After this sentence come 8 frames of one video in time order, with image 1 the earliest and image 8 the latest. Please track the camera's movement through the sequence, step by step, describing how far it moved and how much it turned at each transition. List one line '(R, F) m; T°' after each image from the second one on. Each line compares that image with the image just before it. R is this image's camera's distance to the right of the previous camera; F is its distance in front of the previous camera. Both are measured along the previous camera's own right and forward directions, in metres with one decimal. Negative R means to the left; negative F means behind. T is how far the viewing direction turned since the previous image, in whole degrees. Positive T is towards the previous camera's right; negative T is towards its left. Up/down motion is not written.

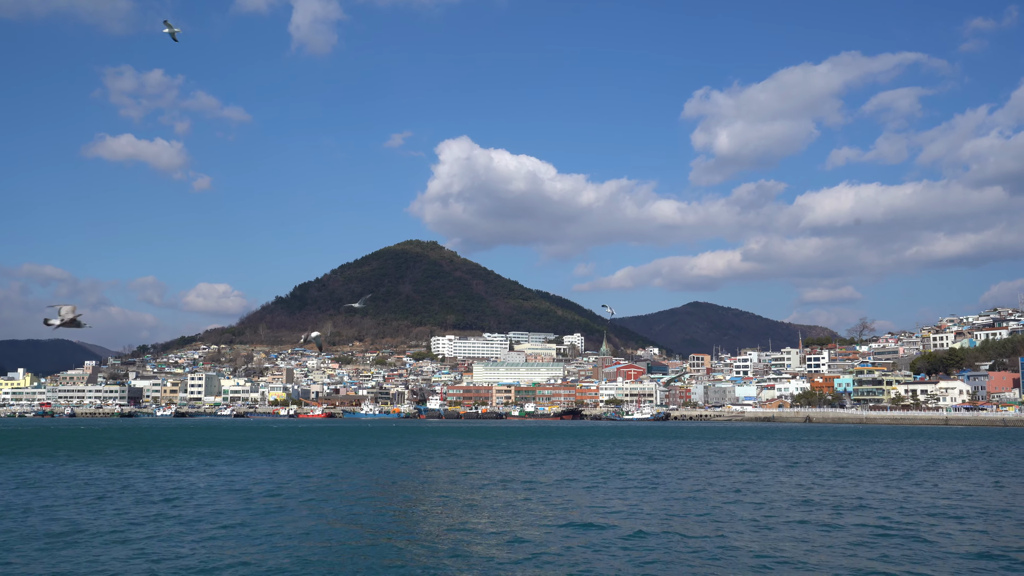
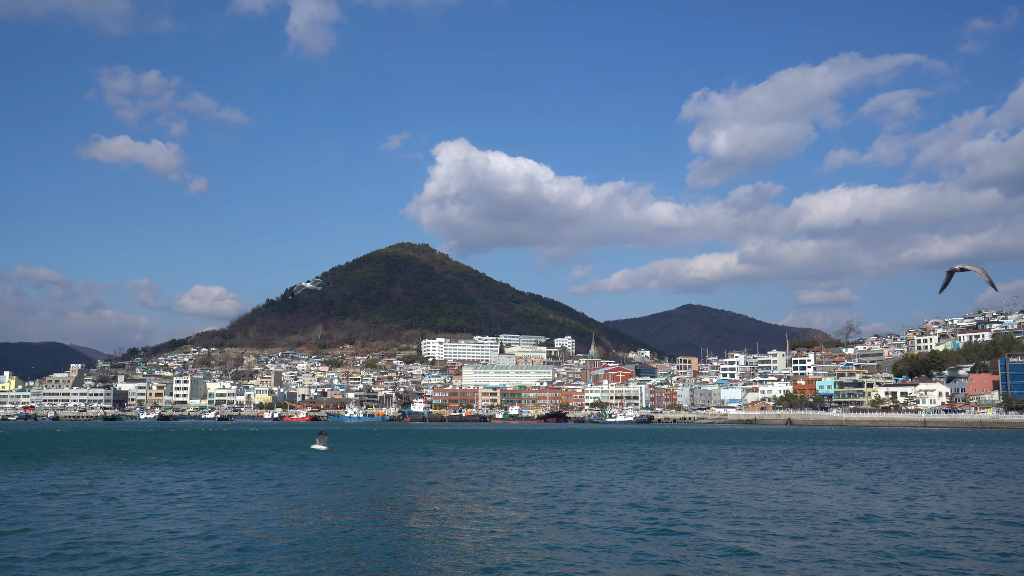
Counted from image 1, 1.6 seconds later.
(+1.6, +0.1) m; 0°
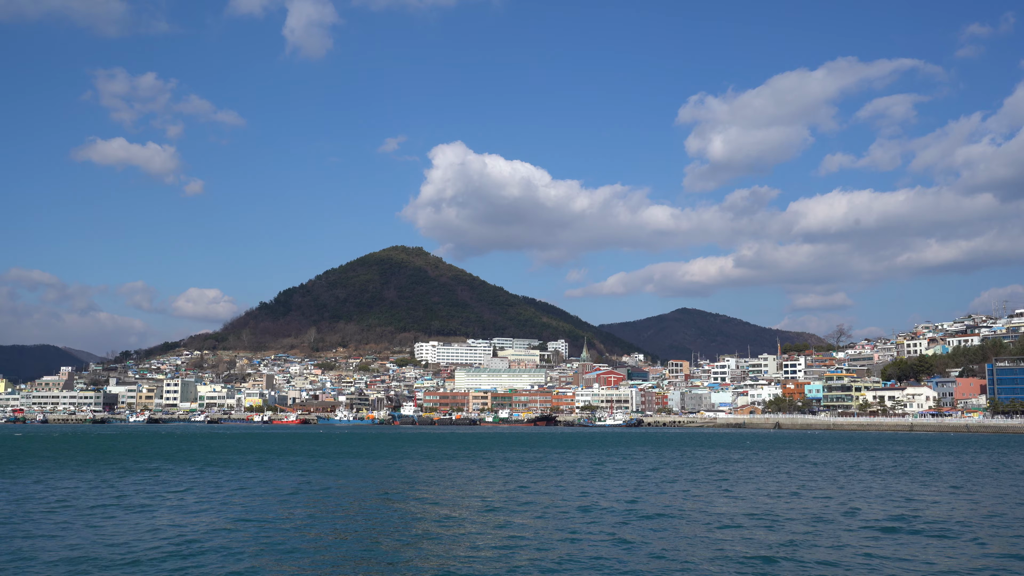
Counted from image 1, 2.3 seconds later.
(+0.7, 0.0) m; 0°
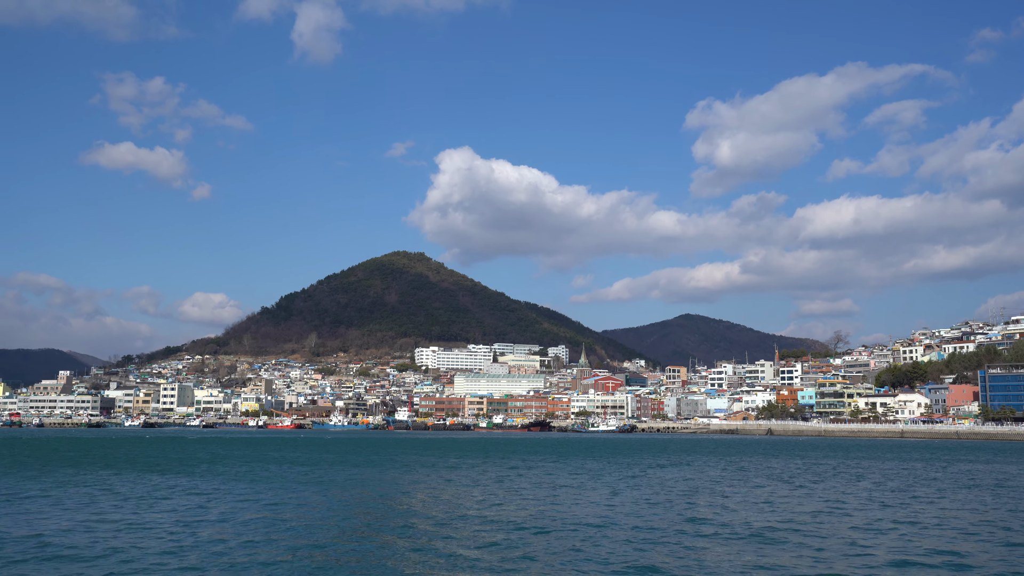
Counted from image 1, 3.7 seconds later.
(+1.5, 0.0) m; 0°
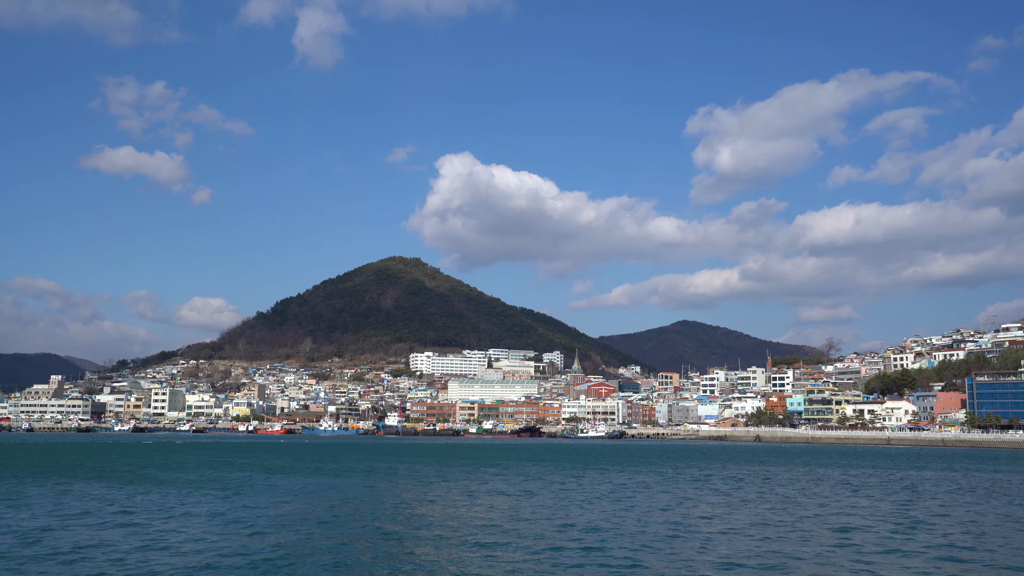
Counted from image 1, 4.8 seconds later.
(+1.1, 0.0) m; 0°
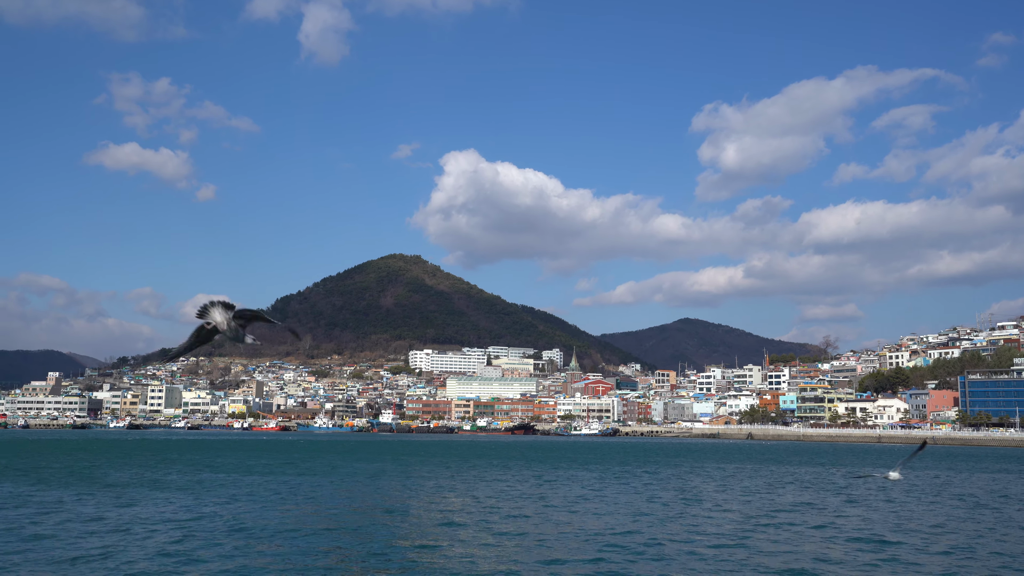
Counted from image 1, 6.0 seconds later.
(+1.2, 0.0) m; 0°
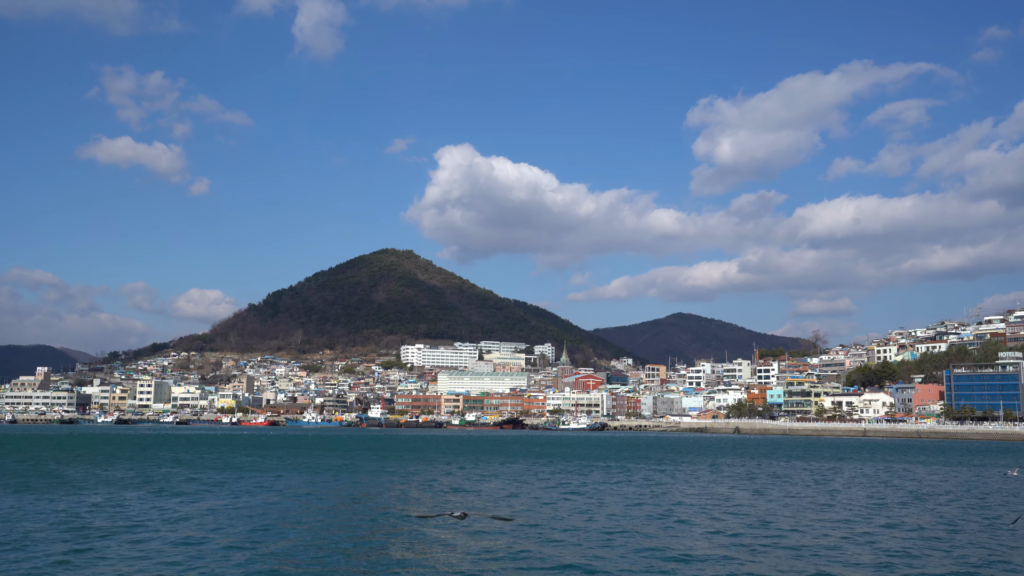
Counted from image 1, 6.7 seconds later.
(+0.7, +0.1) m; 0°
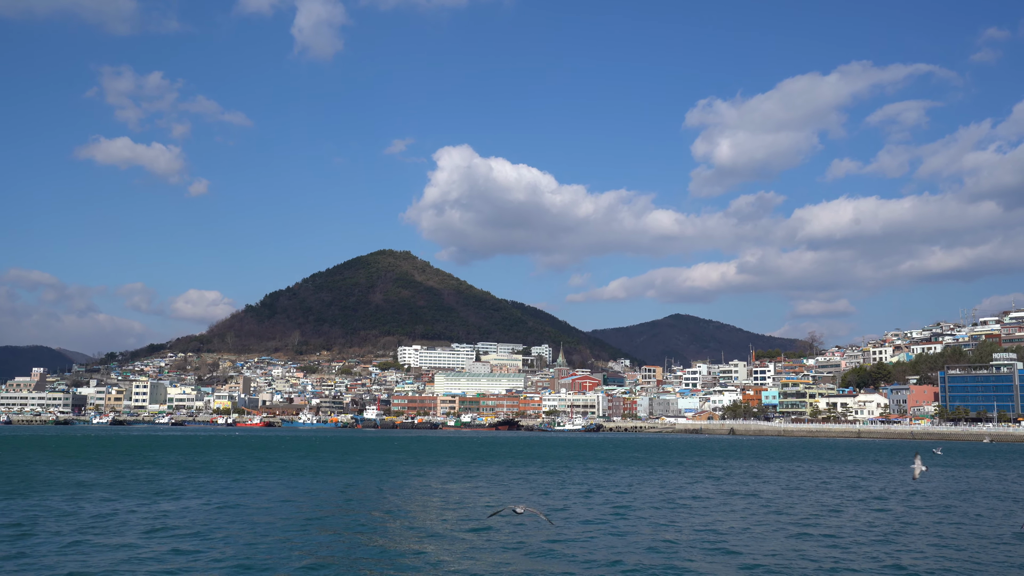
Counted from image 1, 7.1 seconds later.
(+0.4, 0.0) m; 0°
